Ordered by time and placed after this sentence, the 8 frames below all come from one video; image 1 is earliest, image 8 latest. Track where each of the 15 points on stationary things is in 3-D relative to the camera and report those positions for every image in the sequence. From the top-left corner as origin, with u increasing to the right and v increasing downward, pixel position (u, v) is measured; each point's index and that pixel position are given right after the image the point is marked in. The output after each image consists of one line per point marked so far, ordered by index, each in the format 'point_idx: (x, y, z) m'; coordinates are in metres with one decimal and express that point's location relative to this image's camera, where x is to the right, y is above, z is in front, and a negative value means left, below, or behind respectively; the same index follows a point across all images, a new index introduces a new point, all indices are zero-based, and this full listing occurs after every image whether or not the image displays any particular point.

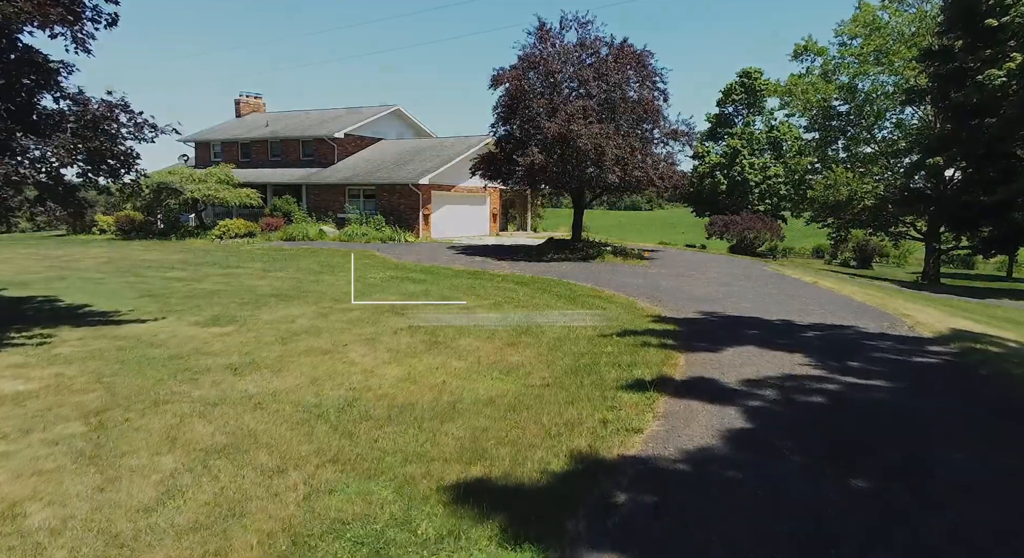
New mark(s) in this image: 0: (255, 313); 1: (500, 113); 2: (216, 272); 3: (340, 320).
0: (-4.2, -0.6, +11.6) m
1: (-0.3, +4.5, +19.7) m
2: (-7.2, +0.2, +17.6) m
3: (-2.6, -0.6, +10.8) m
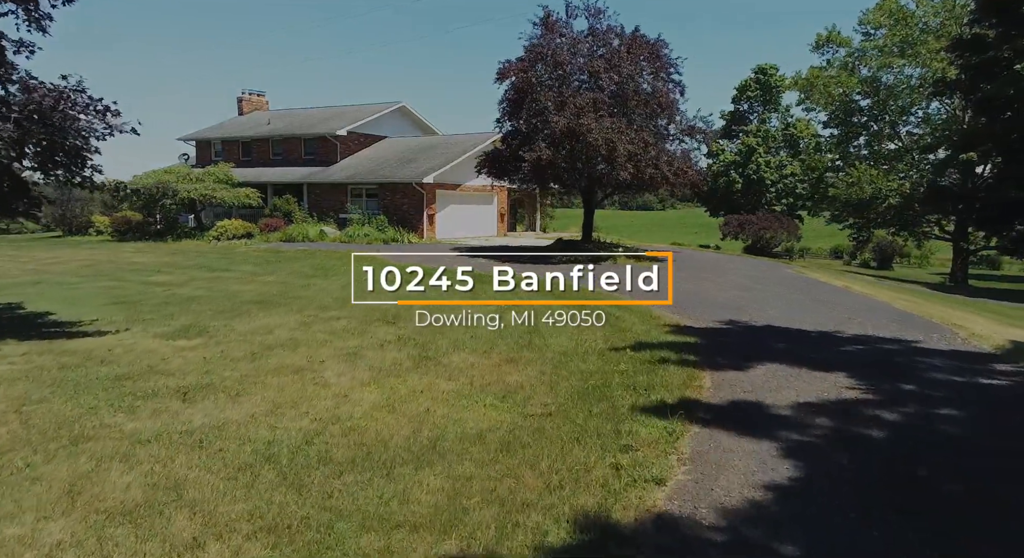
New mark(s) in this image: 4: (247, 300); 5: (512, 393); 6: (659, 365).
0: (-4.1, -0.6, +10.6) m
1: (-0.1, +4.4, +18.6) m
2: (-7.1, +0.1, +16.7) m
3: (-2.6, -0.7, +9.7) m
4: (-4.7, -0.4, +12.8) m
5: (0.0, -1.0, +6.5) m
6: (+1.5, -0.9, +7.4) m
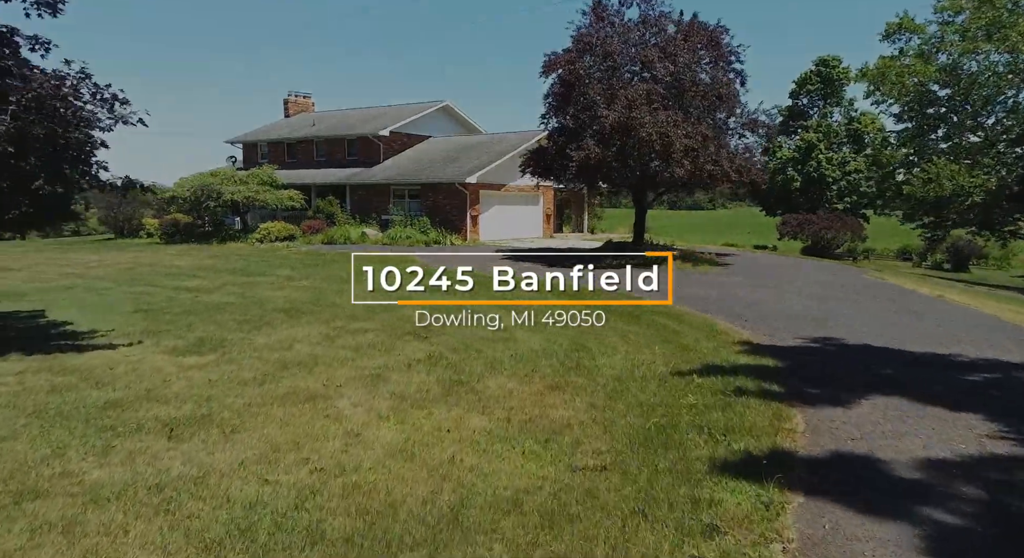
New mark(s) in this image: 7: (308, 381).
0: (-3.5, -0.8, +9.7) m
1: (+1.0, +4.3, +17.4) m
2: (-6.1, 0.0, +15.9) m
3: (-2.0, -0.8, +8.7) m
4: (-3.9, -0.5, +11.9) m
5: (+0.3, -1.2, +5.3) m
6: (+1.9, -1.0, +6.1) m
7: (-2.0, -1.0, +7.2) m
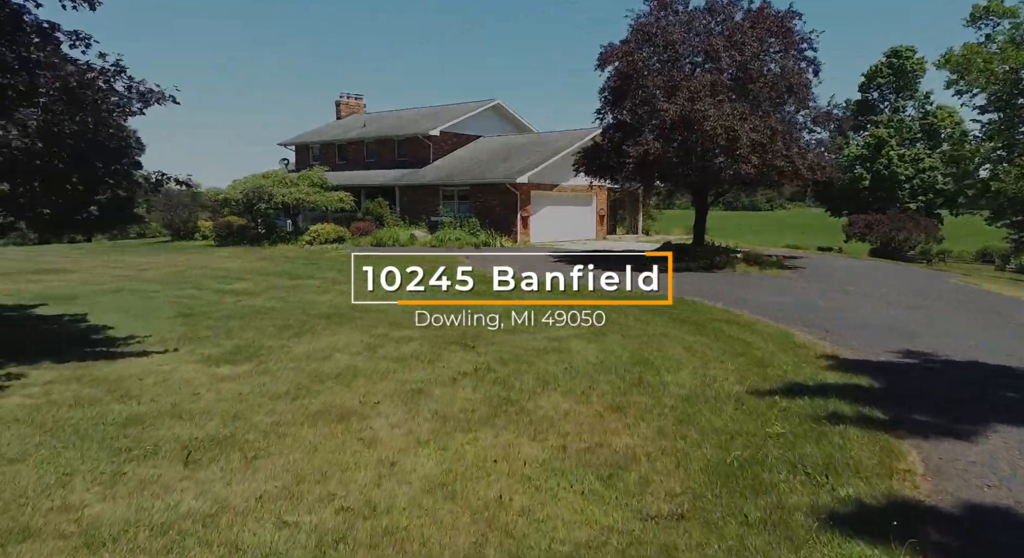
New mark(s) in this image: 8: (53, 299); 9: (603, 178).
0: (-2.8, -0.8, +9.2) m
1: (+2.2, +4.2, +16.6) m
2: (-4.9, -0.1, +15.6) m
3: (-1.4, -0.9, +8.1) m
4: (-3.1, -0.6, +11.4) m
5: (+0.7, -1.2, +4.6) m
6: (+2.3, -1.1, +5.2) m
7: (-1.5, -1.1, +6.6) m
8: (-9.0, -0.4, +14.2) m
9: (+2.2, +2.4, +17.6) m
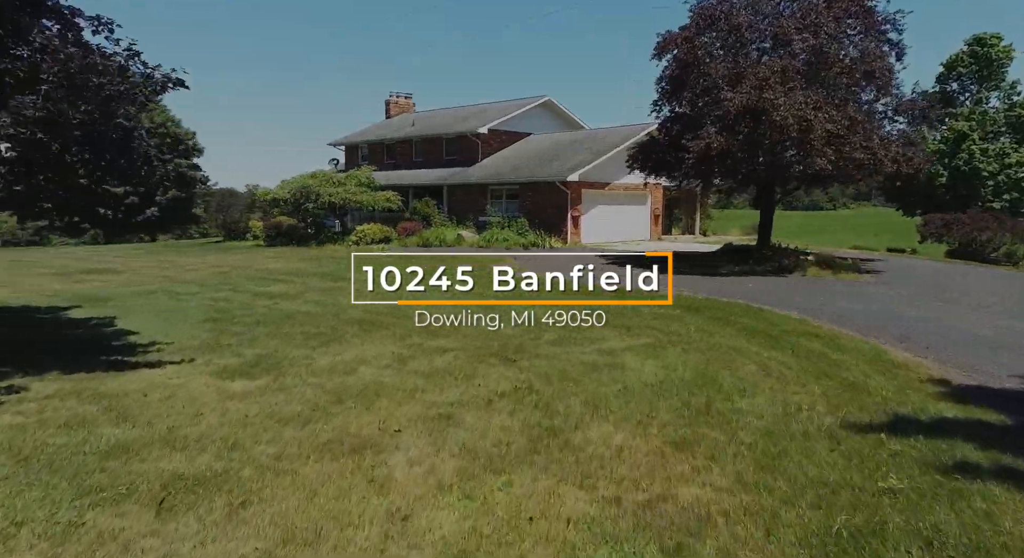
0: (-2.3, -0.9, +8.4) m
1: (+3.3, +4.1, +15.4) m
2: (-3.9, -0.1, +15.0) m
3: (-0.9, -1.0, +7.3) m
4: (-2.4, -0.6, +10.7) m
5: (+0.9, -1.3, +3.6) m
6: (+2.6, -1.1, +4.1) m
7: (-1.2, -1.1, +5.7) m
8: (-8.1, -0.4, +13.8) m
9: (+3.3, +2.4, +16.4) m
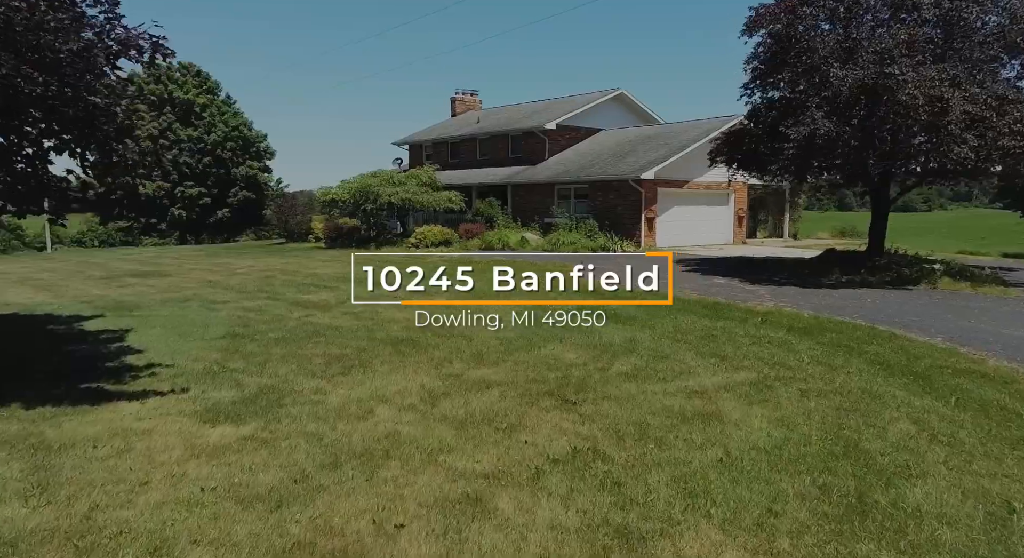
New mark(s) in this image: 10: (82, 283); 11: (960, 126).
0: (-1.7, -1.0, +6.8) m
1: (+4.6, +3.9, +13.3) m
2: (-2.7, -0.3, +13.5) m
3: (-0.5, -1.1, +5.5) m
4: (-1.6, -0.8, +9.1) m
5: (+1.0, -1.4, +1.7) m
6: (+2.7, -1.3, +2.0) m
7: (-0.9, -1.3, +4.1) m
8: (-7.0, -0.5, +12.7) m
9: (+4.7, +2.2, +14.3) m
10: (-10.8, -0.1, +18.1) m
11: (+6.5, +2.2, +10.5) m
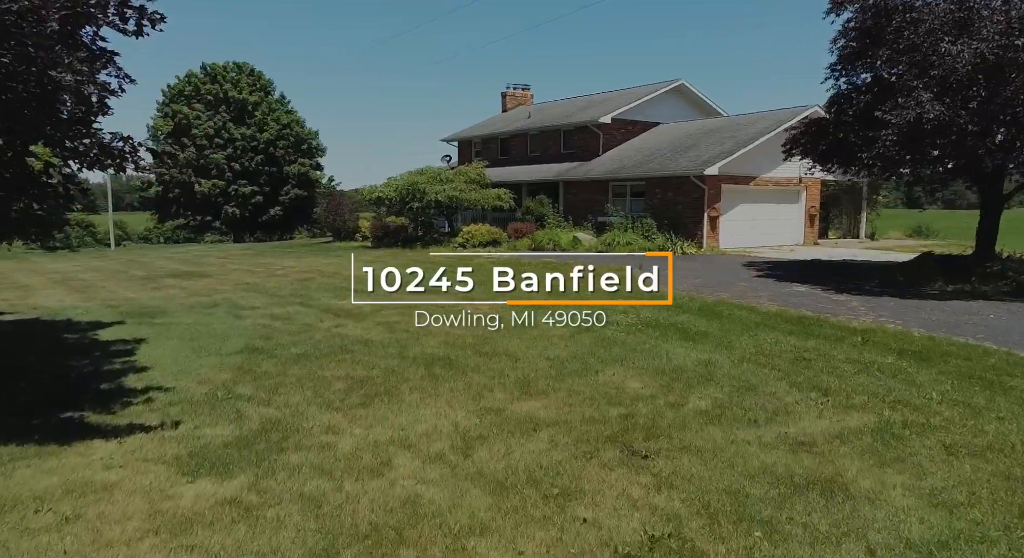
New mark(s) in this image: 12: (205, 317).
0: (-1.3, -1.1, +5.7) m
1: (+5.4, +3.8, +11.7) m
2: (-1.8, -0.4, +12.4) m
3: (-0.2, -1.2, +4.3) m
4: (-1.0, -0.9, +7.9) m
5: (+1.0, -1.6, +0.3) m
6: (+2.8, -1.5, +0.6) m
7: (-0.7, -1.4, +2.8) m
8: (-6.2, -0.6, +11.9) m
9: (+5.6, +2.0, +12.6) m
10: (-9.6, -0.1, +17.6) m
11: (+7.1, +2.1, +8.7) m
12: (-4.8, -0.6, +11.3) m
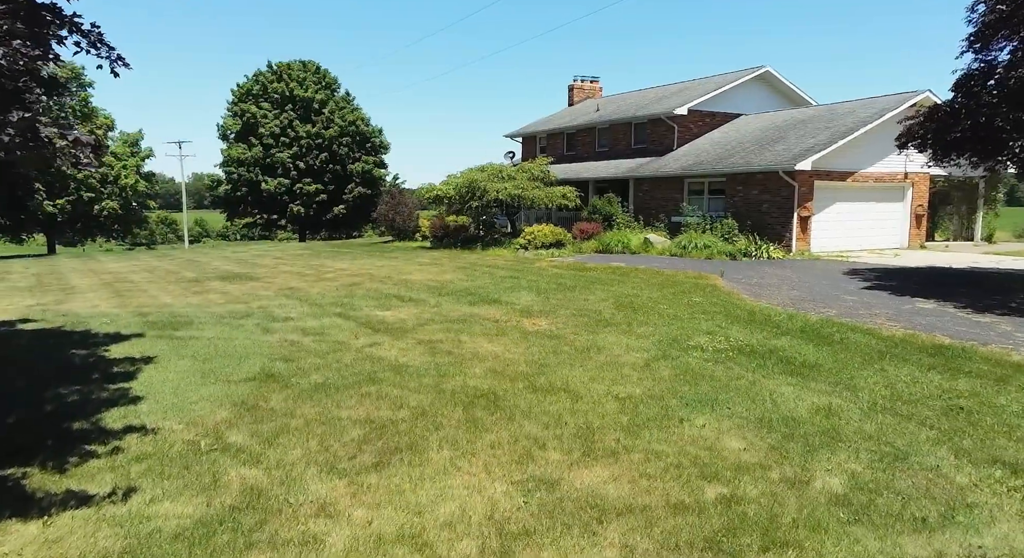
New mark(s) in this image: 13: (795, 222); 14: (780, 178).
0: (-1.0, -1.3, +4.2) m
1: (+6.3, +3.6, +9.6) m
2: (-0.9, -0.5, +11.0) m
3: (0.0, -1.4, +2.8) m
4: (-0.5, -1.0, +6.4) m
5: (+0.9, -1.8, -1.3) m
6: (+2.6, -1.7, -1.2) m
7: (-0.6, -1.6, +1.4) m
8: (-5.2, -0.7, +10.9) m
9: (+6.6, +1.8, +10.5) m
10: (-8.1, -0.2, +16.8) m
11: (+7.7, +1.9, +6.5) m
12: (-3.9, -0.7, +10.1) m
13: (+7.2, +1.5, +18.4) m
14: (+6.9, +2.5, +18.5) m
